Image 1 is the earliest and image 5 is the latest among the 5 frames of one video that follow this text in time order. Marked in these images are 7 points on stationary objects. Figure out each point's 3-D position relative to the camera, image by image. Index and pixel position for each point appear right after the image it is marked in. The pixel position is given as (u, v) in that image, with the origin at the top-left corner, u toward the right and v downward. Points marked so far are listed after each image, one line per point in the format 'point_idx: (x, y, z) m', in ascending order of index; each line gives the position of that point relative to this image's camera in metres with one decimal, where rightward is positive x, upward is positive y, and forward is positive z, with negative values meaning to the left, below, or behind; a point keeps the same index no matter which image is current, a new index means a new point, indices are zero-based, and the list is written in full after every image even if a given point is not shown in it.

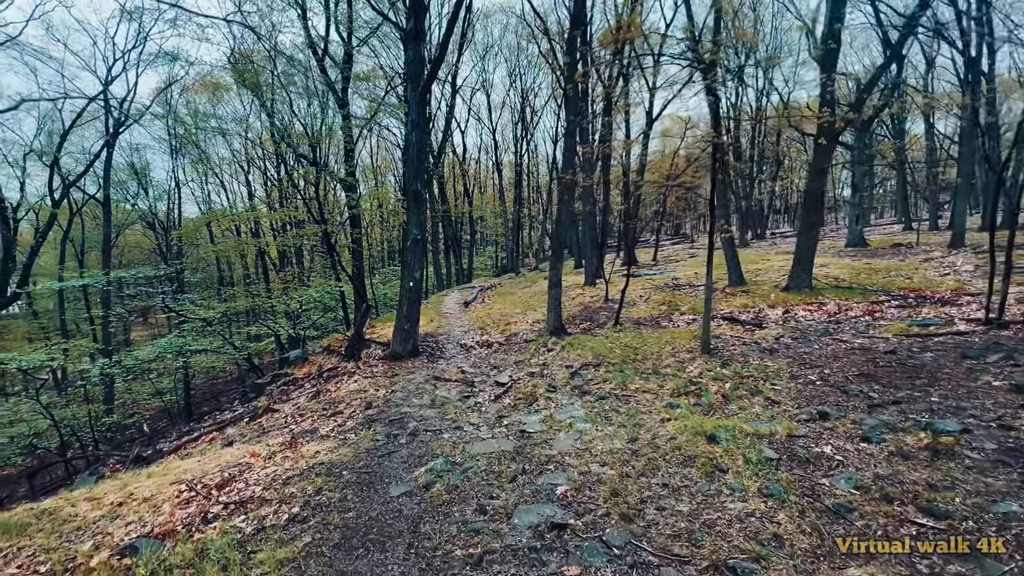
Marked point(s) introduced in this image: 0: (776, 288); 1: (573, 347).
0: (+6.9, 0.0, +11.7) m
1: (+1.1, -1.0, +7.7) m
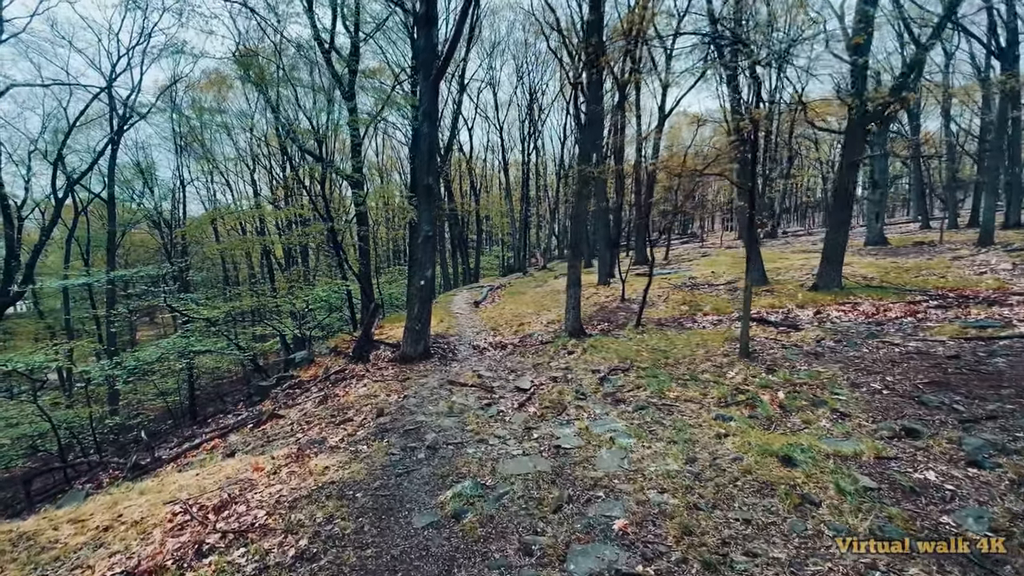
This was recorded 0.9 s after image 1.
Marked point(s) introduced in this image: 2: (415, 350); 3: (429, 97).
0: (+7.2, 0.0, +11.2) m
1: (+1.4, -1.0, +7.3) m
2: (-1.9, -1.2, +8.8) m
3: (-1.6, +3.6, +8.6) m
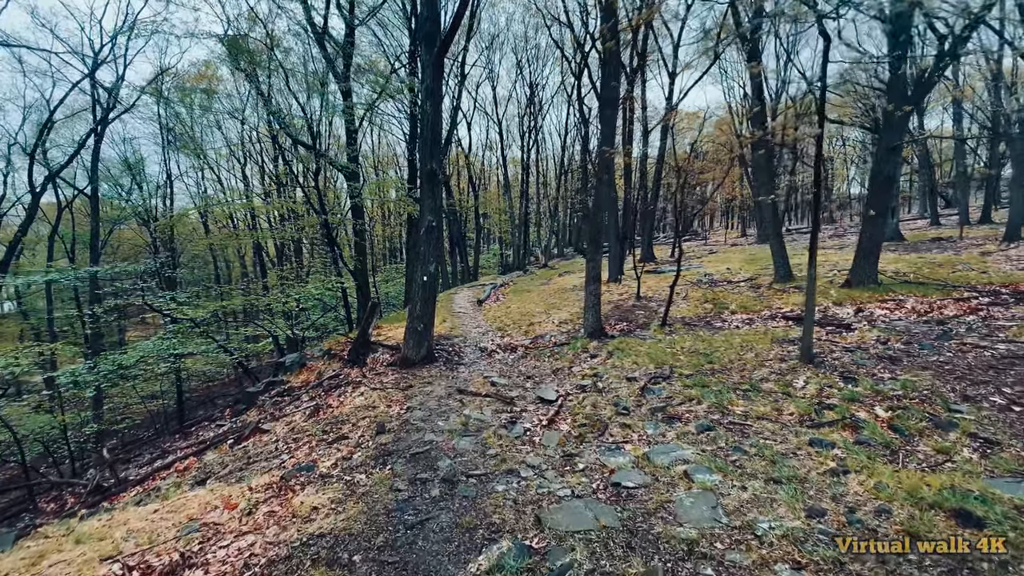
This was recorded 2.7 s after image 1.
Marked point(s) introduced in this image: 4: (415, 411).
0: (+7.4, +0.1, +10.4) m
1: (+1.6, -0.9, +6.4) m
2: (-1.7, -1.2, +7.9) m
3: (-1.4, +3.7, +7.7) m
4: (-1.1, -1.4, +5.3) m
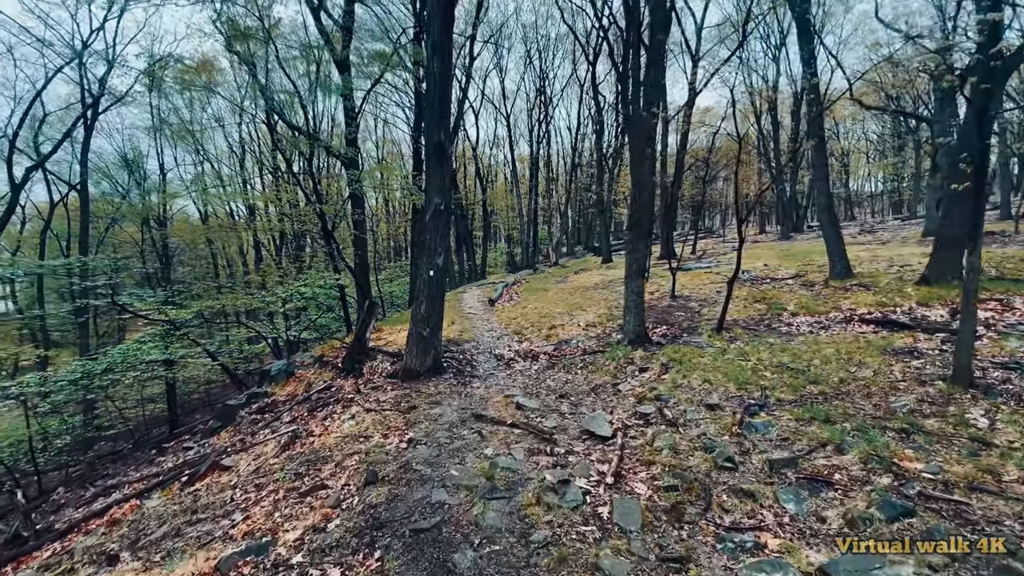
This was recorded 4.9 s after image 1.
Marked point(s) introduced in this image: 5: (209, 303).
0: (+7.8, +0.1, +9.0) m
1: (+1.9, -0.9, +5.1) m
2: (-1.3, -1.1, +6.6) m
3: (-1.0, +3.8, +6.4) m
4: (-0.8, -1.4, +3.9) m
5: (-7.9, -0.4, +11.7) m
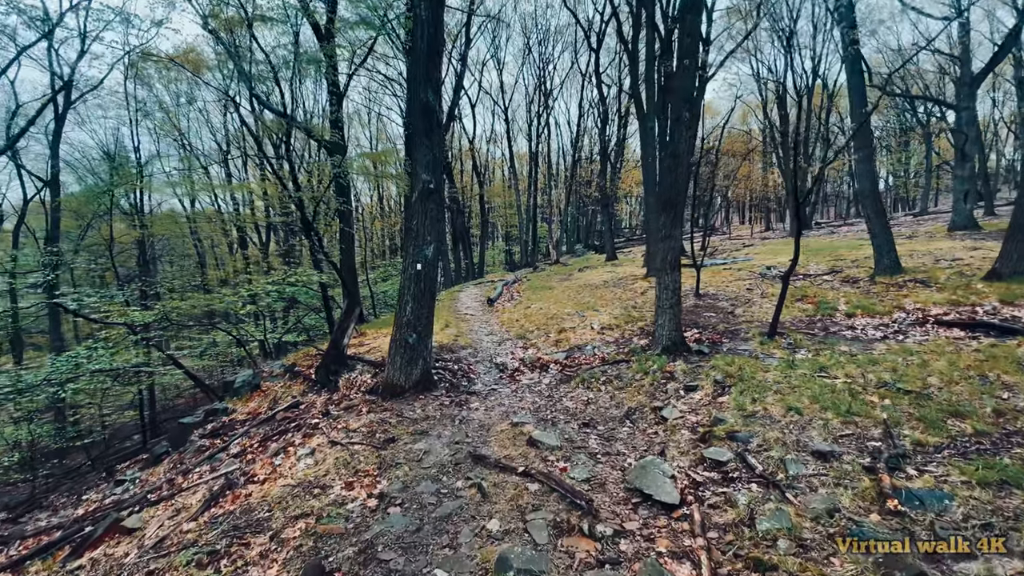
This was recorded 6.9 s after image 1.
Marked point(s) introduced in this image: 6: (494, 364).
0: (+7.8, +0.2, +7.8) m
1: (+2.0, -0.8, +3.8) m
2: (-1.2, -1.1, +5.4) m
3: (-0.9, +3.8, +5.1) m
4: (-0.7, -1.4, +2.7) m
5: (-7.9, -0.4, +10.4) m
6: (-0.3, -1.1, +6.4) m
